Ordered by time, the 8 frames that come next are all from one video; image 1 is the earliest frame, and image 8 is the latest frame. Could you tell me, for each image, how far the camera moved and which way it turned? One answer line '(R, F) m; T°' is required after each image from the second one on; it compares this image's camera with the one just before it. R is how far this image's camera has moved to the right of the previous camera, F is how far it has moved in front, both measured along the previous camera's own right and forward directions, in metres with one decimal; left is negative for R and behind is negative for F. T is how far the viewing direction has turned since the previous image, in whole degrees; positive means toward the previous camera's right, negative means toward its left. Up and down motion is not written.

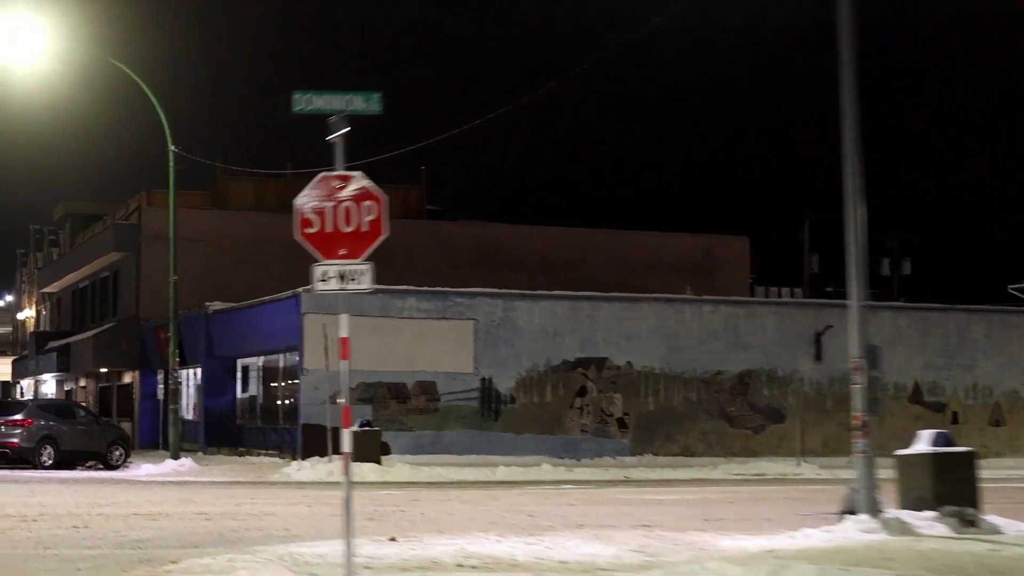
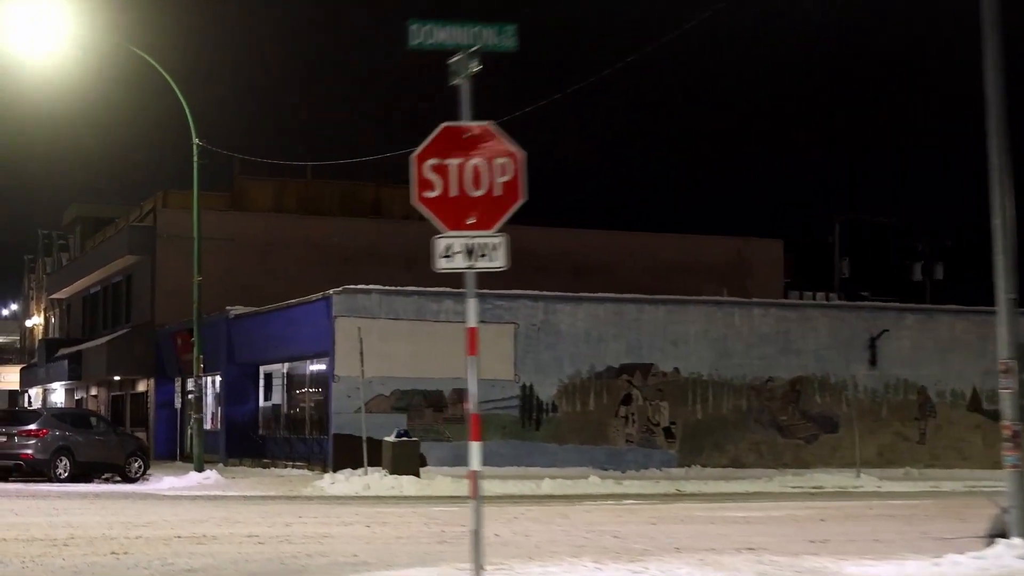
(-0.7, +1.7) m; 0°
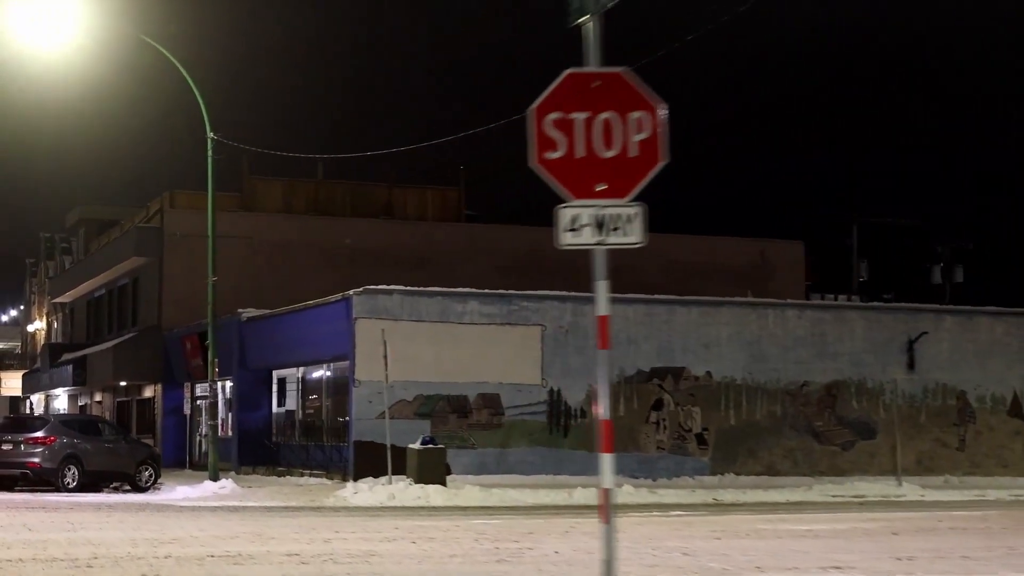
(-0.5, +1.2) m; 0°
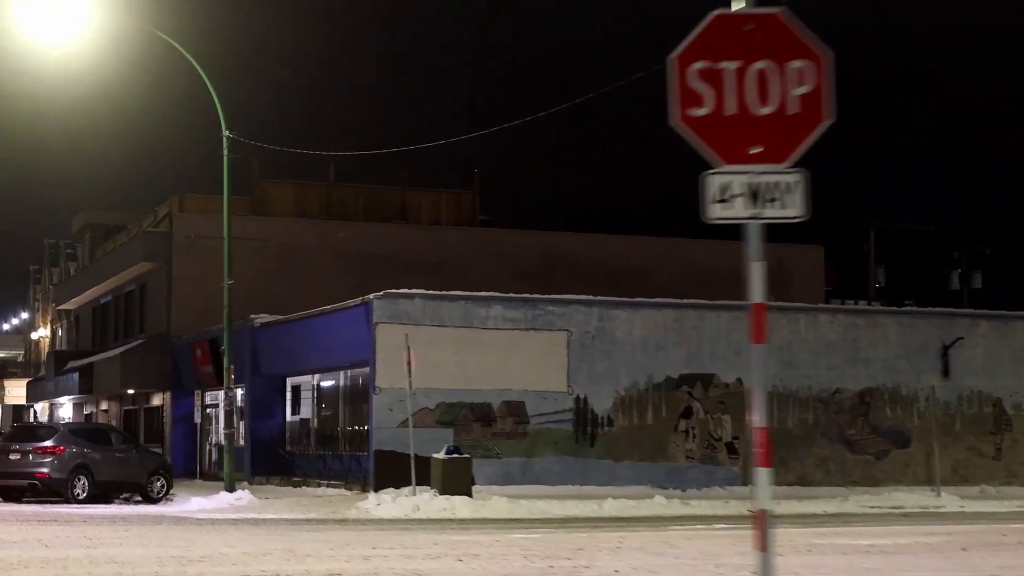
(-0.4, +0.9) m; 0°
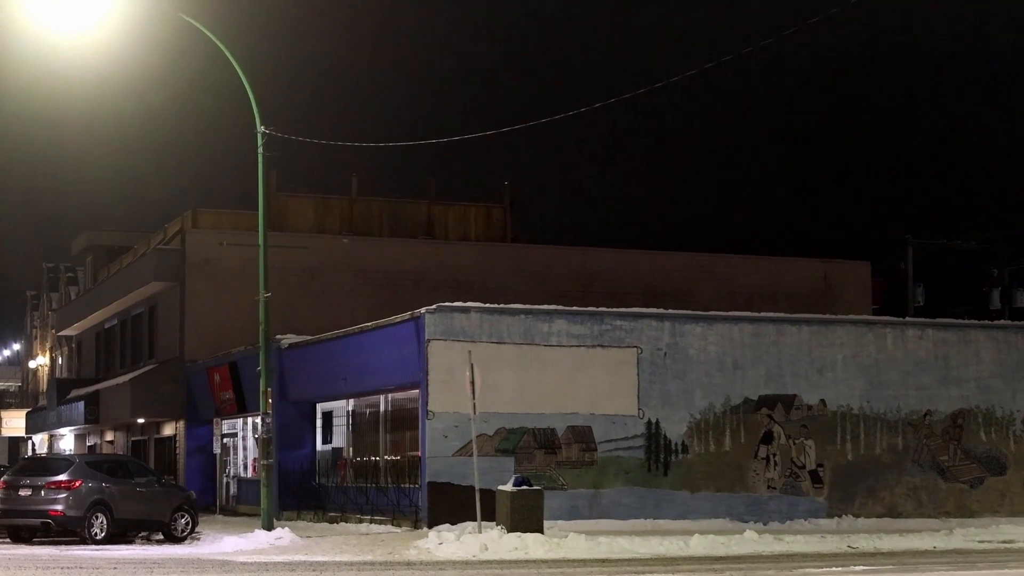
(-1.1, +2.6) m; 0°
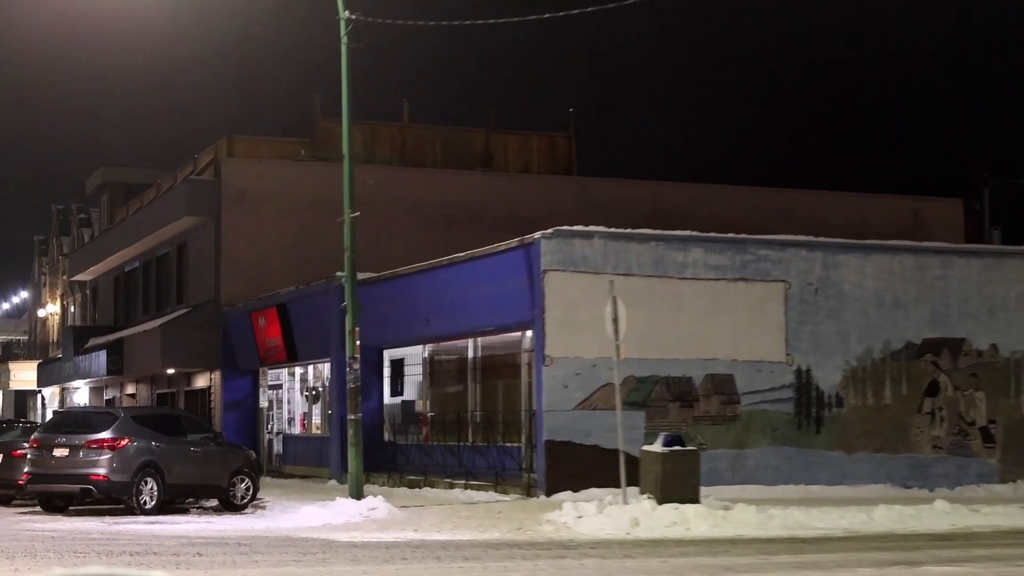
(-1.6, +3.9) m; 0°
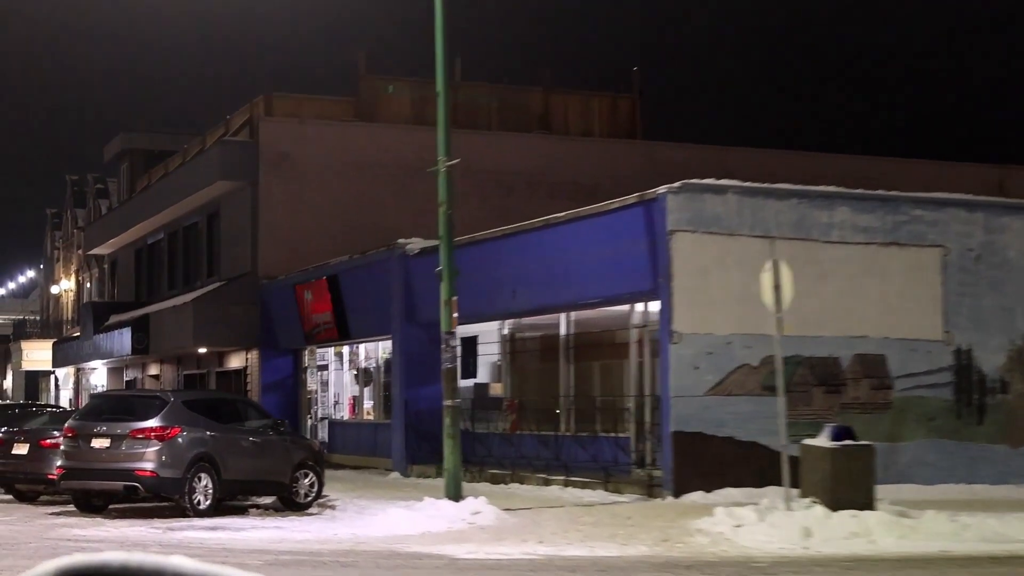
(-1.1, +2.9) m; 0°
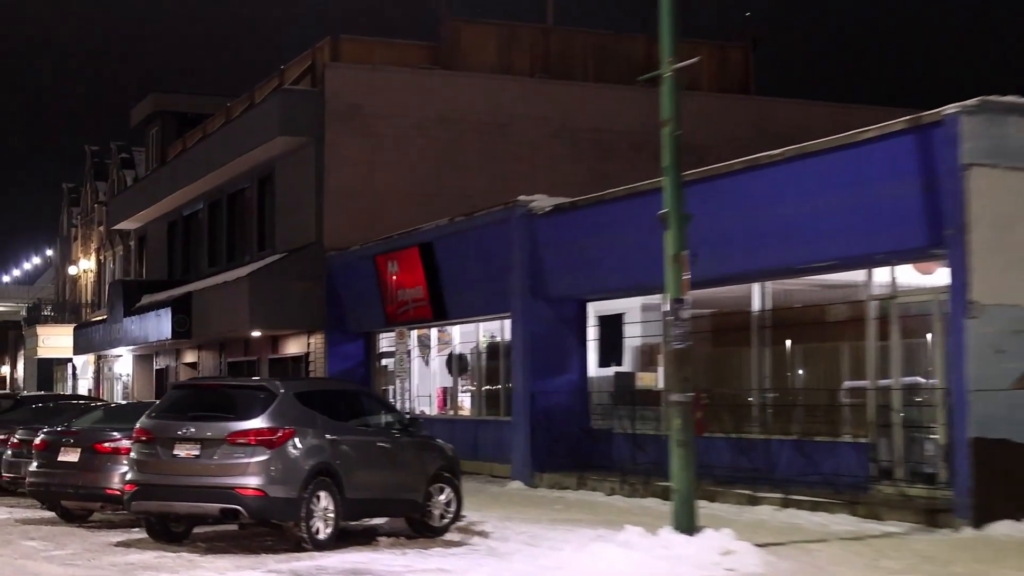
(-1.7, +4.3) m; 0°
